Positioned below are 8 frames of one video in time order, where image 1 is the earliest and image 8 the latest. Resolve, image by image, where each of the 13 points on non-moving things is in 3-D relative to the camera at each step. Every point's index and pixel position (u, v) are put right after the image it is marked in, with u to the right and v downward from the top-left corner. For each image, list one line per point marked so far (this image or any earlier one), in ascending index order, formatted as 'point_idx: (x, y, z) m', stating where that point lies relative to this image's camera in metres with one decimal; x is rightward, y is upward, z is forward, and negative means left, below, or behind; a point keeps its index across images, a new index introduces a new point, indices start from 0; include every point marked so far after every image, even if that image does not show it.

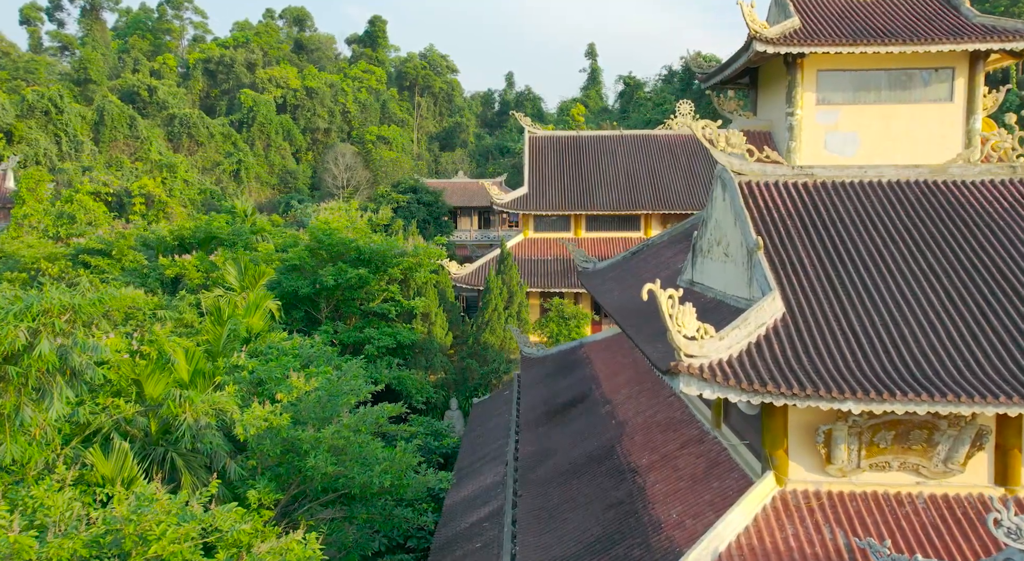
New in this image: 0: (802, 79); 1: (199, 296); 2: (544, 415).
0: (+4.0, +2.8, +14.5) m
1: (-5.7, -0.3, +19.4) m
2: (+0.5, -2.0, +15.9) m
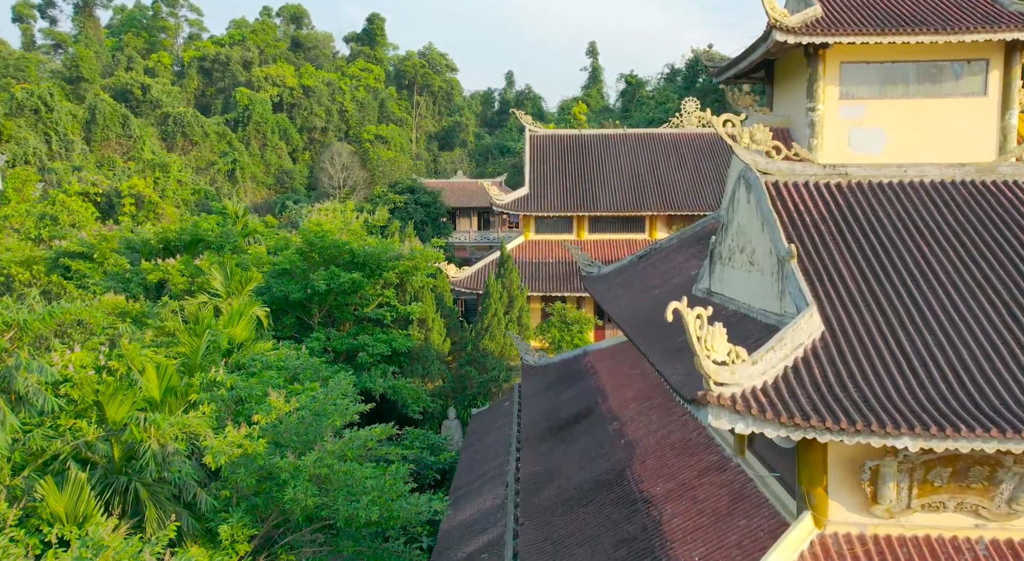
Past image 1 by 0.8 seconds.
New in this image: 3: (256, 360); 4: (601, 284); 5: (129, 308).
0: (+4.0, +2.7, +13.5) m
1: (-5.7, -0.4, +18.4) m
2: (+0.5, -2.1, +14.9) m
3: (-3.4, -1.0, +13.8) m
4: (+1.4, 0.0, +17.2) m
5: (-6.7, -0.5, +18.6) m
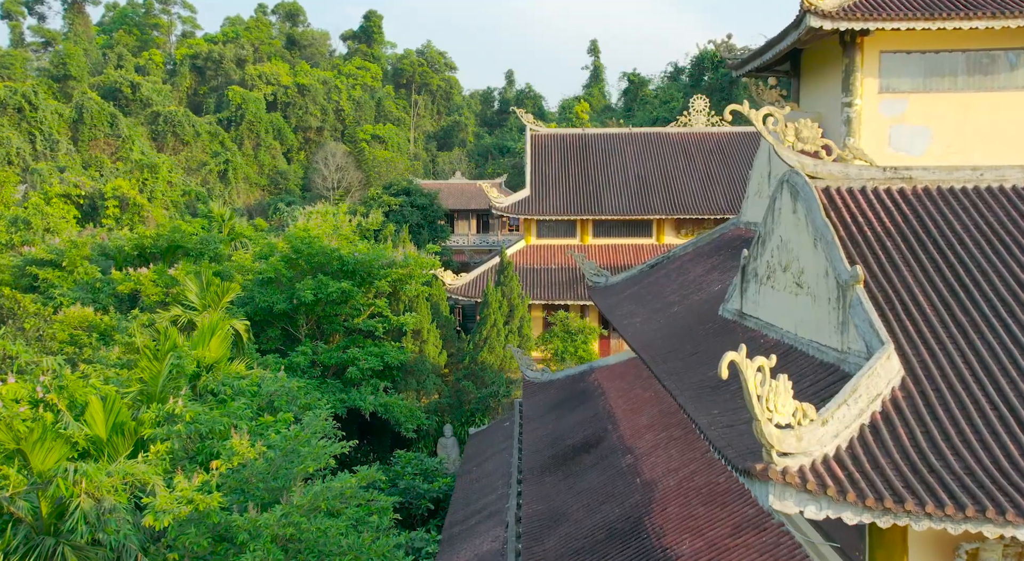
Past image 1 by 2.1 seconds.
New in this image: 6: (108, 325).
0: (+4.0, +2.5, +12.1) m
1: (-5.7, -0.6, +16.9) m
2: (+0.5, -2.3, +13.4) m
3: (-3.4, -1.2, +12.4) m
4: (+1.4, -0.2, +15.7) m
5: (-6.7, -0.7, +17.1) m
6: (-6.6, -0.7, +17.2) m
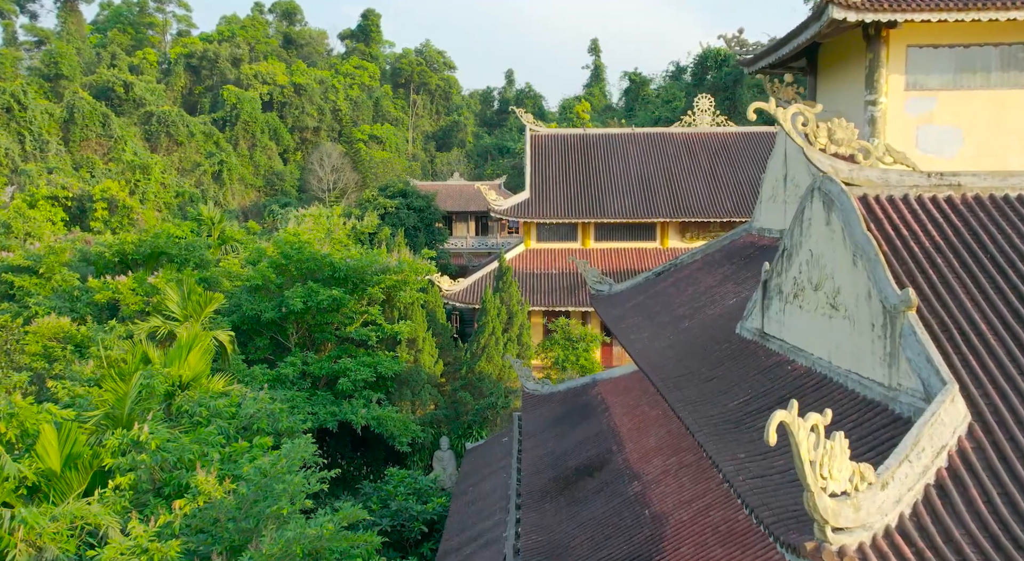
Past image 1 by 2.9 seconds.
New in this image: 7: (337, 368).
0: (+4.0, +2.4, +11.2) m
1: (-5.7, -0.7, +16.0) m
2: (+0.5, -2.5, +12.5) m
3: (-3.4, -1.4, +11.5) m
4: (+1.4, -0.4, +14.8) m
5: (-6.7, -0.8, +16.2) m
6: (-6.6, -0.9, +16.3) m
7: (-3.2, -1.6, +19.3) m
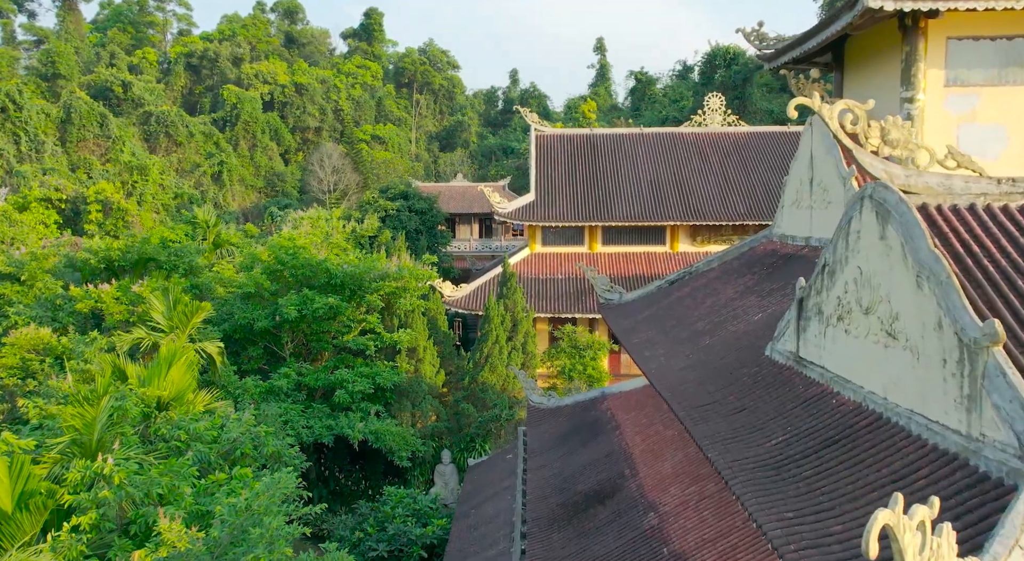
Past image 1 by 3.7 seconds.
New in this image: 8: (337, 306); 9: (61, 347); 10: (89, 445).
0: (+4.0, +2.2, +10.3) m
1: (-5.7, -0.8, +15.1) m
2: (+0.5, -2.6, +11.6) m
3: (-3.3, -1.5, +10.6) m
4: (+1.5, -0.5, +13.9) m
5: (-6.6, -0.9, +15.4) m
6: (-6.5, -1.0, +15.4) m
7: (-3.1, -1.7, +18.4) m
8: (-3.1, -0.5, +18.6) m
9: (-6.6, -1.0, +15.4) m
10: (-3.9, -1.5, +9.8) m
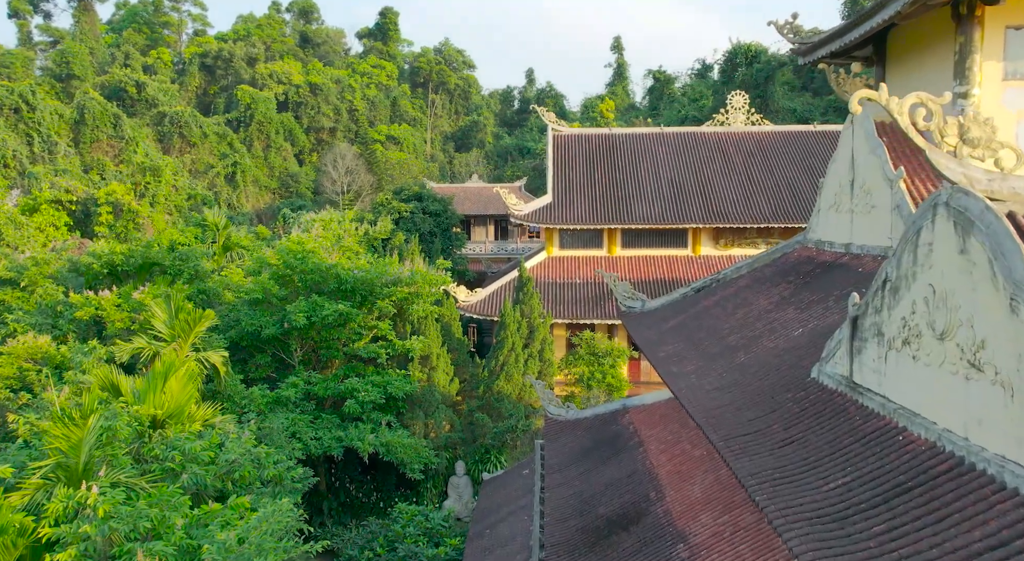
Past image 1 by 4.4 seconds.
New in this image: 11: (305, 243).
0: (+4.2, +2.1, +9.4) m
1: (-5.4, -0.9, +14.4) m
2: (+0.7, -2.7, +10.9) m
3: (-3.2, -1.6, +9.9) m
4: (+1.7, -0.6, +13.1) m
5: (-6.4, -1.0, +14.7) m
6: (-6.3, -1.1, +14.8) m
7: (-2.8, -1.8, +17.7) m
8: (-2.8, -0.6, +17.9) m
9: (-6.3, -1.1, +14.7) m
10: (-3.8, -1.6, +9.1) m
11: (-3.8, +0.7, +19.4) m
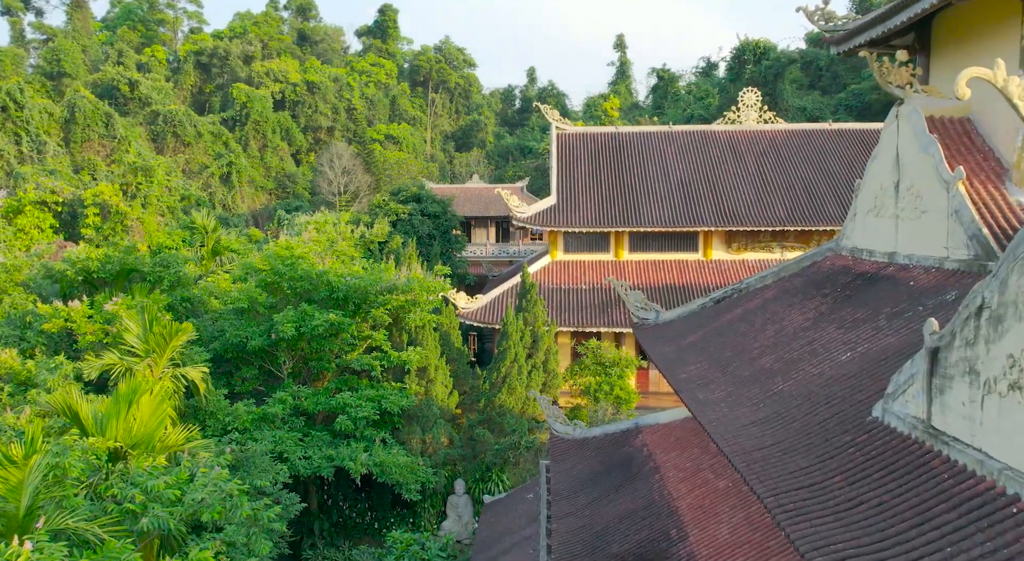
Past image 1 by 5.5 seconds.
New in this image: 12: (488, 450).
0: (+4.2, +2.0, +8.3) m
1: (-5.4, -1.1, +13.3) m
2: (+0.8, -2.8, +9.7) m
3: (-3.1, -1.7, +8.7) m
4: (+1.7, -0.7, +12.0) m
5: (-6.4, -1.1, +13.6) m
6: (-6.2, -1.2, +13.6) m
7: (-2.8, -1.9, +16.5) m
8: (-2.7, -0.7, +16.7) m
9: (-6.3, -1.2, +13.6) m
10: (-3.7, -1.7, +7.9) m
11: (-3.7, +0.6, +18.3) m
12: (-0.4, -2.9, +18.0) m
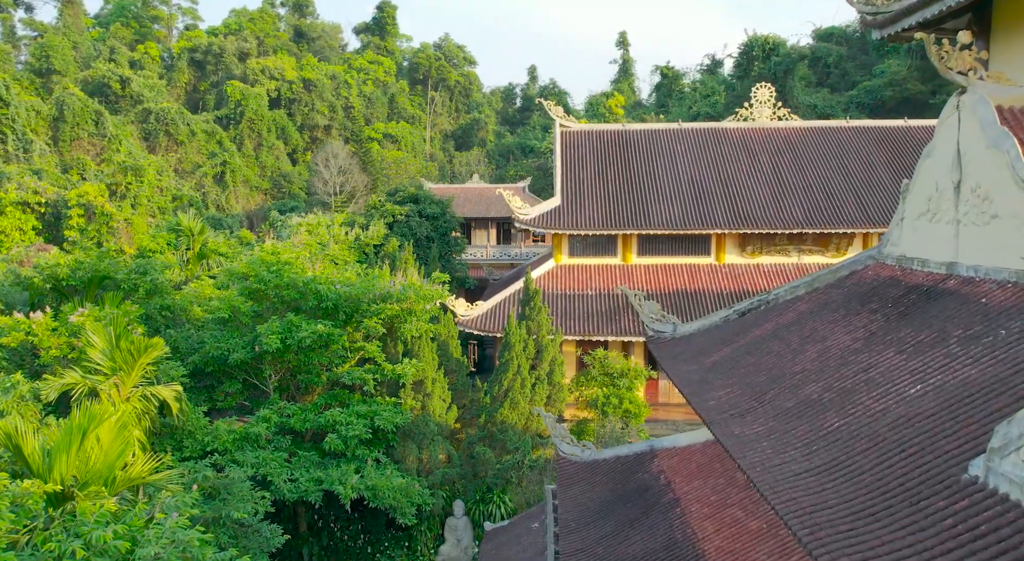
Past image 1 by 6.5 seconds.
0: (+4.3, +1.9, +7.0) m
1: (-5.3, -1.2, +12.1) m
2: (+0.8, -2.9, +8.5) m
3: (-3.1, -1.8, +7.5) m
4: (+1.8, -0.8, +10.7) m
5: (-6.3, -1.3, +12.3) m
6: (-6.2, -1.3, +12.4) m
7: (-2.7, -2.1, +15.3) m
8: (-2.7, -0.8, +15.5) m
9: (-6.3, -1.3, +12.3) m
10: (-3.7, -1.9, +6.7) m
11: (-3.7, +0.4, +17.0) m
12: (-0.4, -3.0, +16.8) m
